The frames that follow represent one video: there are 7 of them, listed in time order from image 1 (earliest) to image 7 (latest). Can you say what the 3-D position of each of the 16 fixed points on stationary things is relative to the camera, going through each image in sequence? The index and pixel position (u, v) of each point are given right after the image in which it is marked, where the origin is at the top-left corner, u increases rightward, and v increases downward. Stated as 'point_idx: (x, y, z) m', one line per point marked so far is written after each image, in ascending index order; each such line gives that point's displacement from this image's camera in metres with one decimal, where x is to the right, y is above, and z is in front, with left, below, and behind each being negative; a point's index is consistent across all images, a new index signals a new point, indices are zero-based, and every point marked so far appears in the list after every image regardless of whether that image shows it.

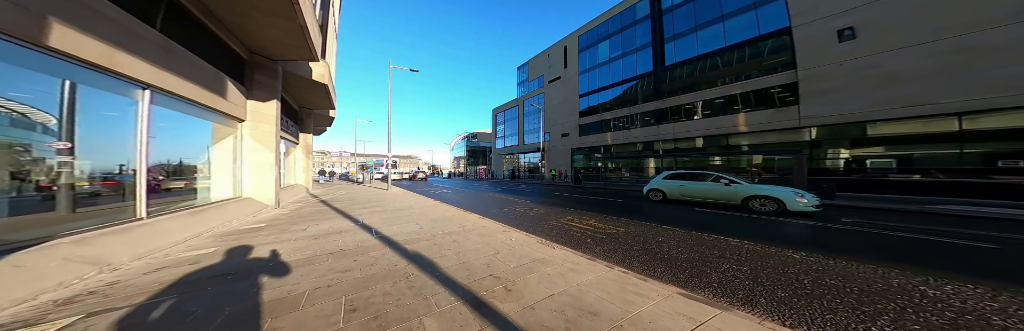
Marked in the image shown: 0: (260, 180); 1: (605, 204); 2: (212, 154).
0: (-9.8, -0.6, +7.8) m
1: (+4.4, -1.8, +9.2) m
2: (-9.6, +0.3, +6.5) m
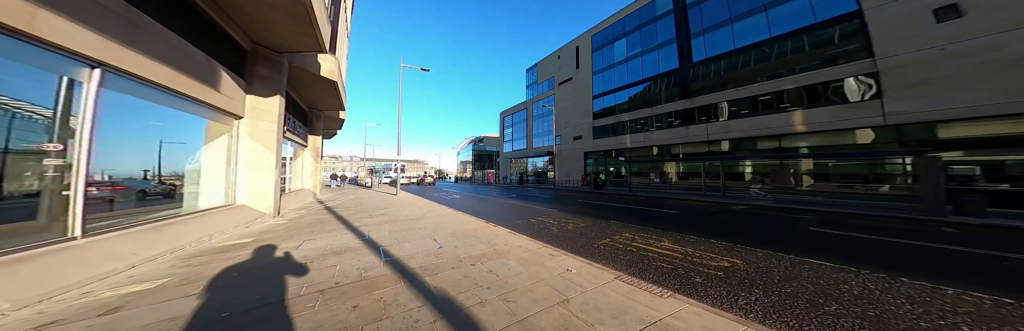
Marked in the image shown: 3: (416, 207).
0: (-8.8, -0.7, +7.0) m
1: (+5.4, -1.9, +7.9) m
2: (-8.7, +0.3, +5.7) m
3: (-5.2, -2.3, +10.7) m
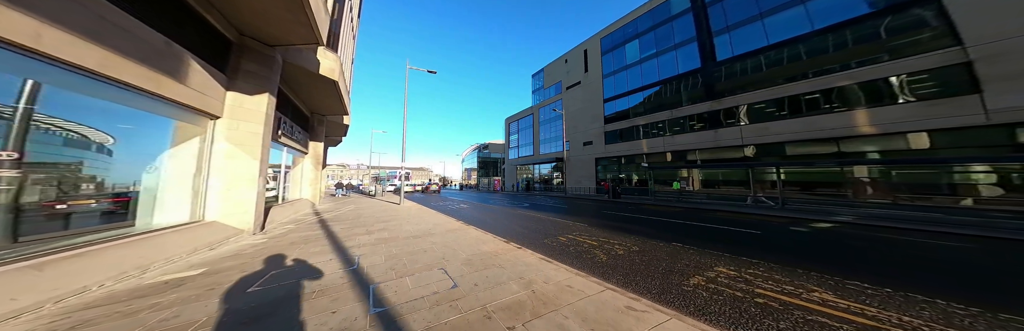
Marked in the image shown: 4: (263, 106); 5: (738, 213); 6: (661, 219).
0: (-8.1, -0.9, +5.9) m
1: (+6.2, -2.1, +6.5) m
2: (-8.0, +0.1, +4.7) m
3: (-4.4, -2.6, +9.5) m
4: (-8.1, +1.9, +6.5) m
5: (+11.2, -2.5, +10.0) m
6: (+6.4, -2.3, +8.6) m
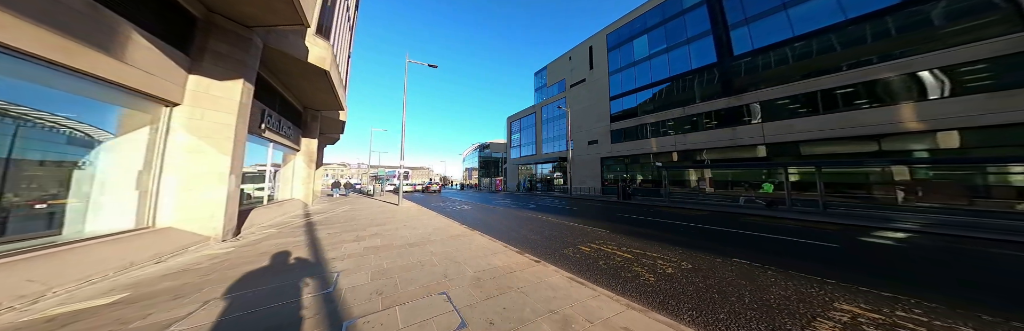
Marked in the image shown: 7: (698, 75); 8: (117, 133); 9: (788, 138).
0: (-7.8, -0.8, +5.0) m
1: (+6.5, -2.1, +5.6) m
2: (-7.7, +0.2, +3.8) m
3: (-4.1, -2.5, +8.6) m
4: (-7.8, +2.0, +5.6) m
5: (+11.5, -2.5, +9.1) m
6: (+6.7, -2.3, +7.7) m
7: (+17.5, +8.6, +19.3) m
8: (-7.6, +0.6, +3.9) m
9: (+20.5, +2.1, +15.1) m
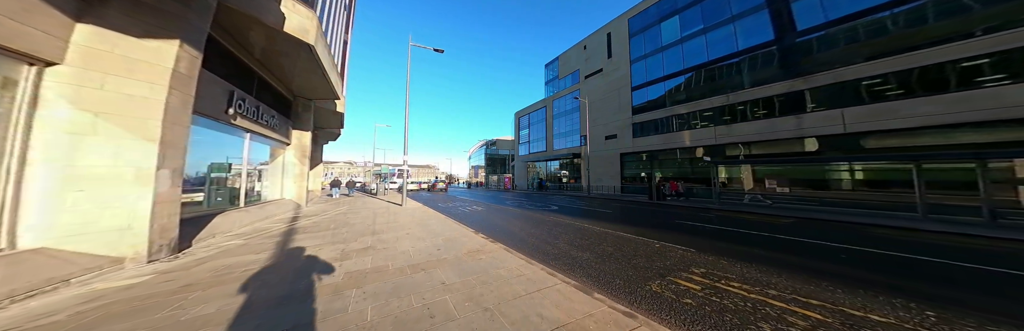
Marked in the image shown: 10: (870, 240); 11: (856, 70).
0: (-6.9, -0.6, +3.4) m
1: (+7.4, -1.8, +3.7) m
2: (-6.8, +0.4, +2.2) m
3: (-3.1, -2.2, +6.9) m
4: (-6.9, +2.2, +4.0) m
5: (+12.5, -2.2, +7.1) m
6: (+7.7, -2.0, +5.7) m
7: (+18.7, +9.0, +17.0) m
8: (-6.8, +0.8, +2.2) m
9: (+21.6, +2.5, +12.8) m
10: (+11.1, -2.1, +6.2) m
11: (+21.2, +6.1, +13.3) m
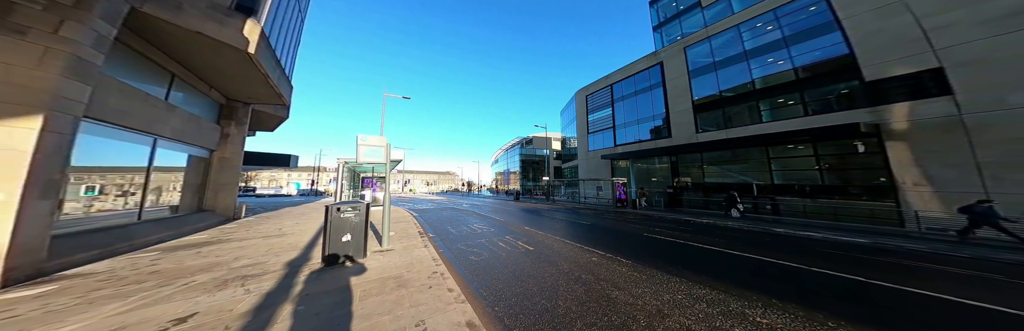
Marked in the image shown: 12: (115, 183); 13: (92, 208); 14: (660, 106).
0: (-6.4, -0.4, +2.8) m
1: (+7.8, -1.6, +2.7) m
2: (-6.4, +0.6, +1.6) m
3: (-2.5, -2.0, +6.2) m
4: (-6.4, +2.4, +3.4) m
5: (+13.0, -1.9, +6.0) m
6: (+8.2, -1.8, +4.8) m
7: (+19.5, +9.4, +15.7) m
8: (-6.4, +1.0, +1.6) m
9: (+22.3, +2.8, +11.4) m
10: (+11.6, -1.8, +5.1) m
11: (+21.9, +6.5, +11.9) m
12: (-12.7, -0.5, +6.4) m
13: (-12.2, -1.2, +5.8) m
14: (+15.7, +6.0, +20.0) m
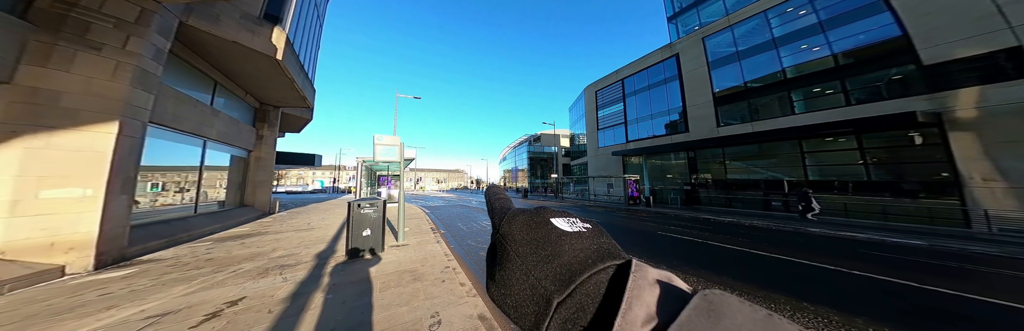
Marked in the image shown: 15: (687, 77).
0: (-6.4, -0.5, +3.4) m
1: (+7.8, -1.6, +2.3) m
2: (-6.5, +0.5, +2.1) m
3: (-2.3, -2.0, +6.5) m
4: (-6.4, +2.3, +3.8) m
5: (+13.2, -1.8, +5.2) m
6: (+8.3, -1.7, +4.3) m
7: (+20.3, +9.8, +14.1) m
8: (-6.5, +0.9, +2.1) m
9: (+22.8, +3.1, +9.8) m
10: (+11.7, -1.7, +4.4) m
11: (+22.4, +6.8, +10.3) m
12: (-12.4, -0.5, +7.4) m
13: (-11.9, -1.3, +6.8) m
14: (+16.8, +6.5, +18.8) m
15: (+17.5, +8.3, +18.1) m
